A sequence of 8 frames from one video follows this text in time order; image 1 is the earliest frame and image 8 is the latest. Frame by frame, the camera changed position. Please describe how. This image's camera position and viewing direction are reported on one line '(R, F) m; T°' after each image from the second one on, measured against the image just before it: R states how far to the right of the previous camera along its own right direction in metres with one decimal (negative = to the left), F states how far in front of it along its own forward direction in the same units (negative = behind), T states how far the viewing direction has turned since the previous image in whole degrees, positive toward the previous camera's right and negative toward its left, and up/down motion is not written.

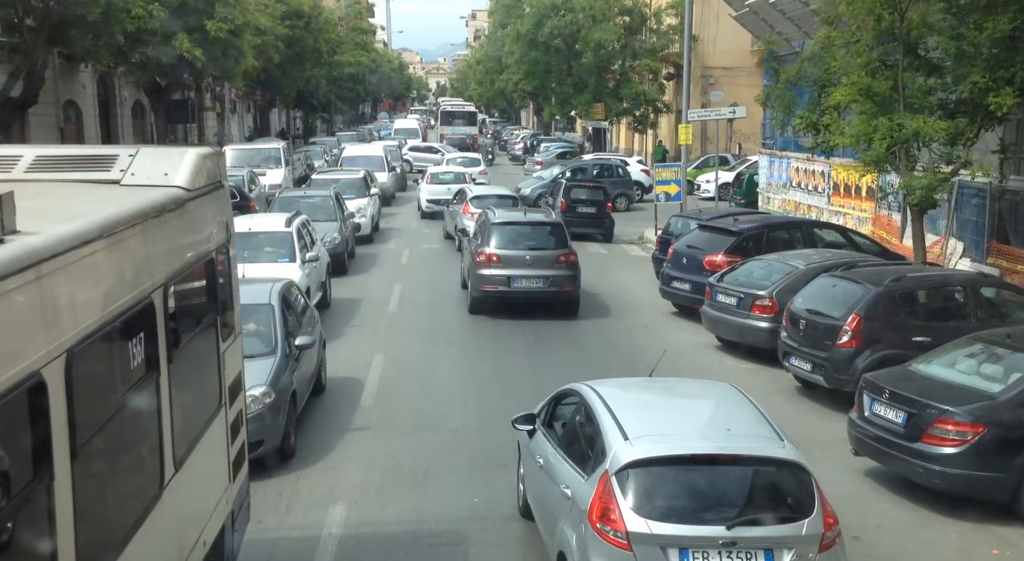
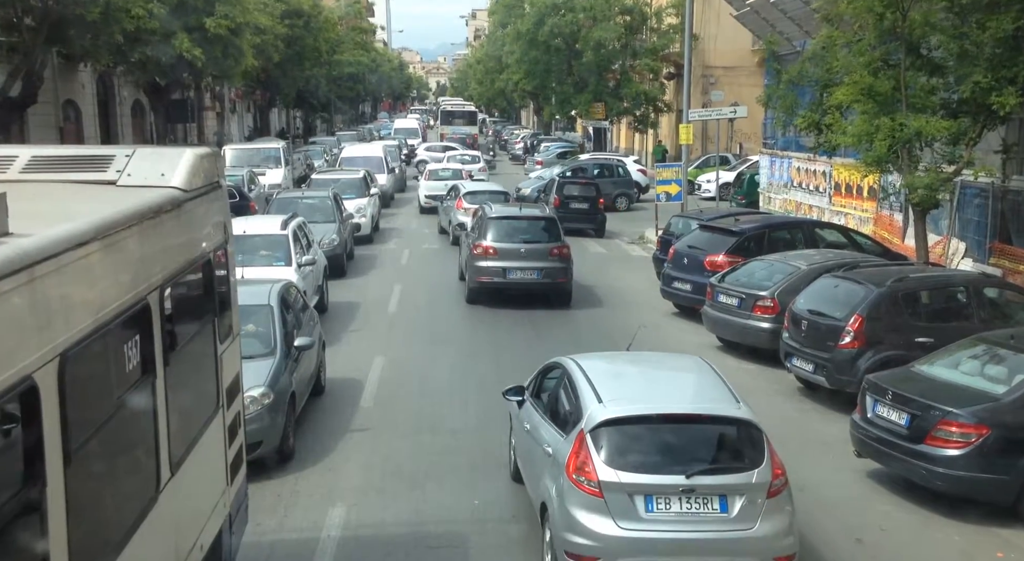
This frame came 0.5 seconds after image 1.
(0.0, +0.1) m; 0°
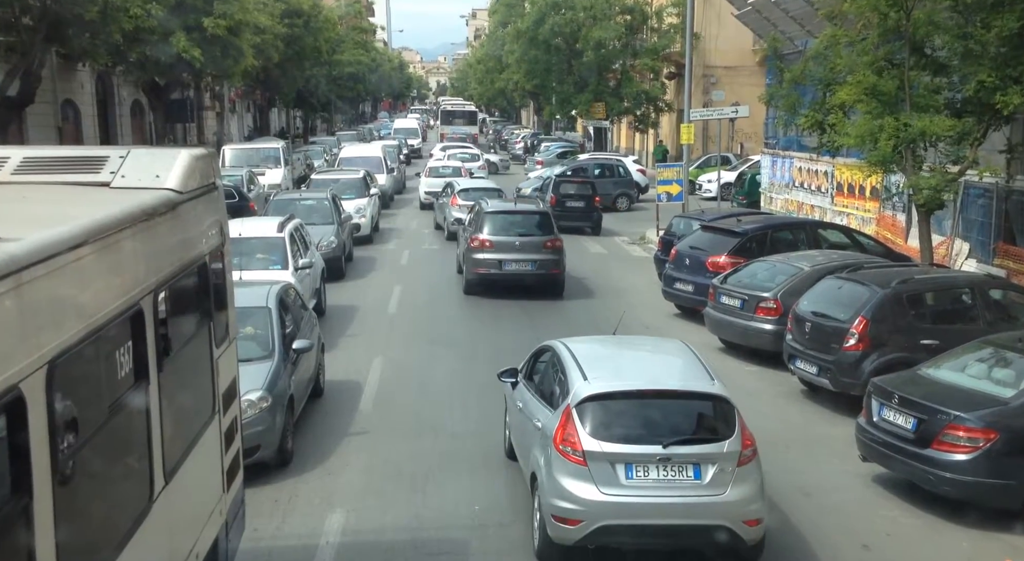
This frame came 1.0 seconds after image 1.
(0.0, +0.1) m; 0°
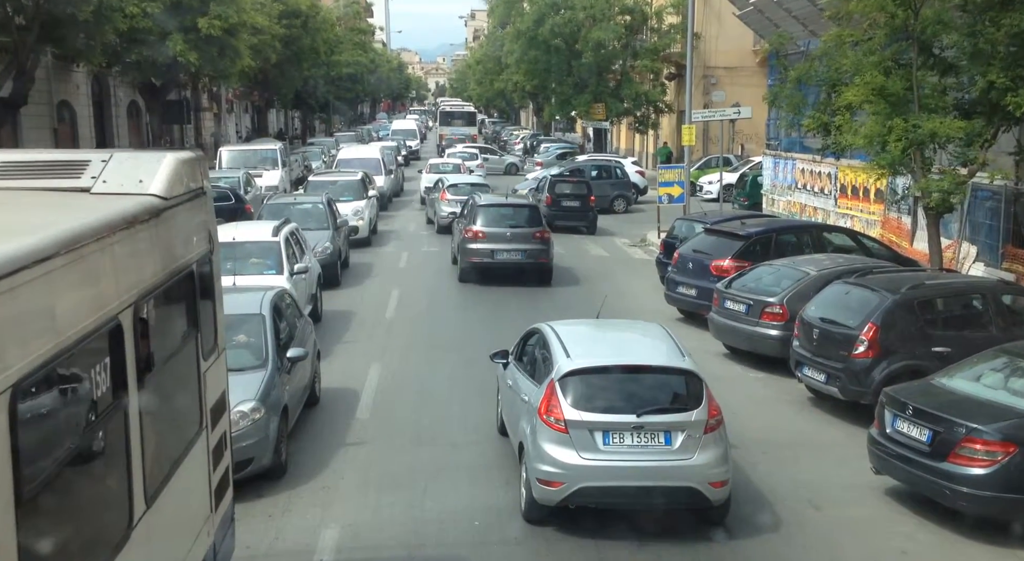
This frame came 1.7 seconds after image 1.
(0.0, +0.3) m; 0°
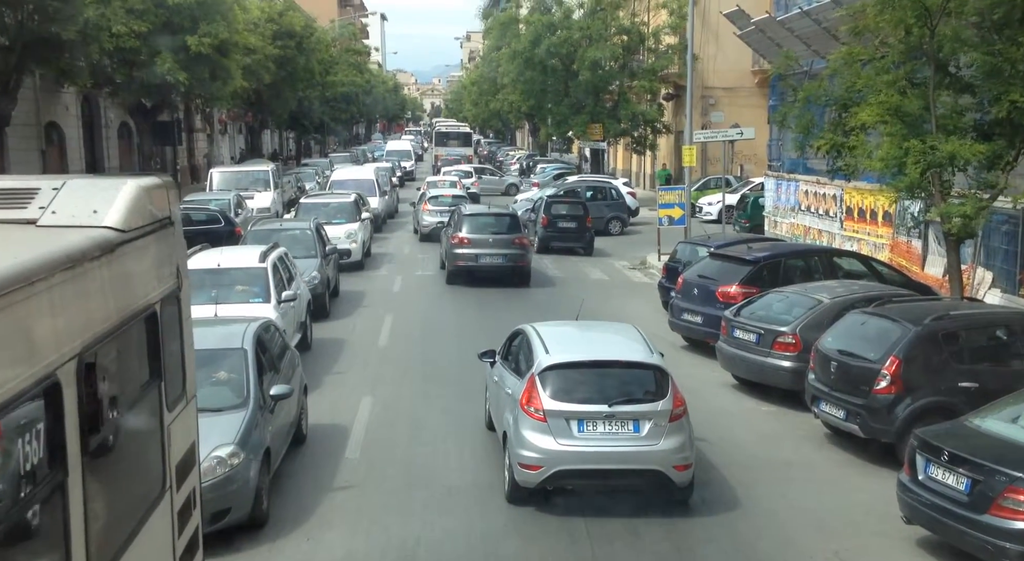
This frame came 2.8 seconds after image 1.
(0.0, +0.7) m; 0°
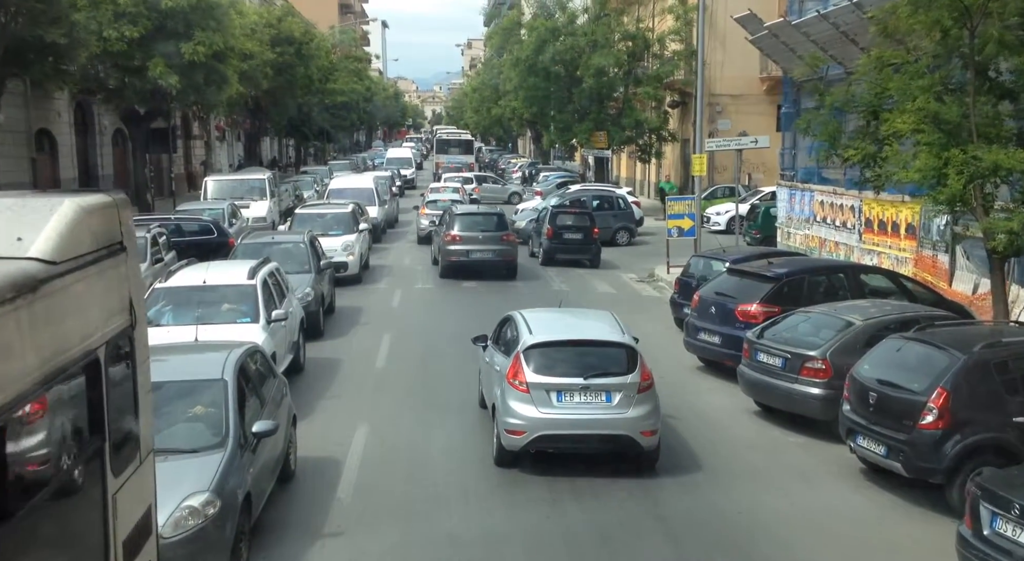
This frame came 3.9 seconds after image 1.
(-0.1, +0.9) m; 0°
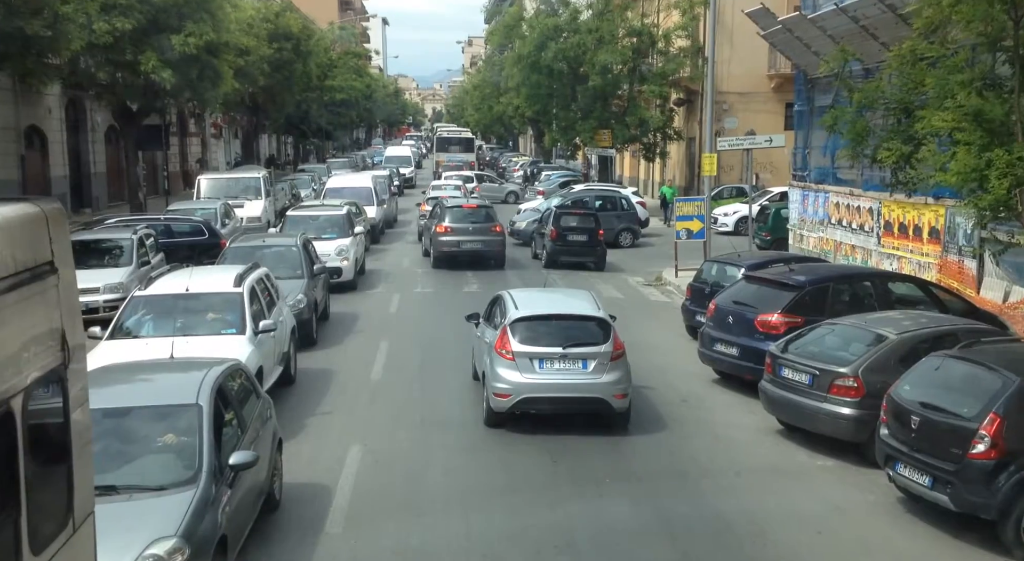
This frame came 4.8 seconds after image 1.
(-0.1, +0.9) m; 0°
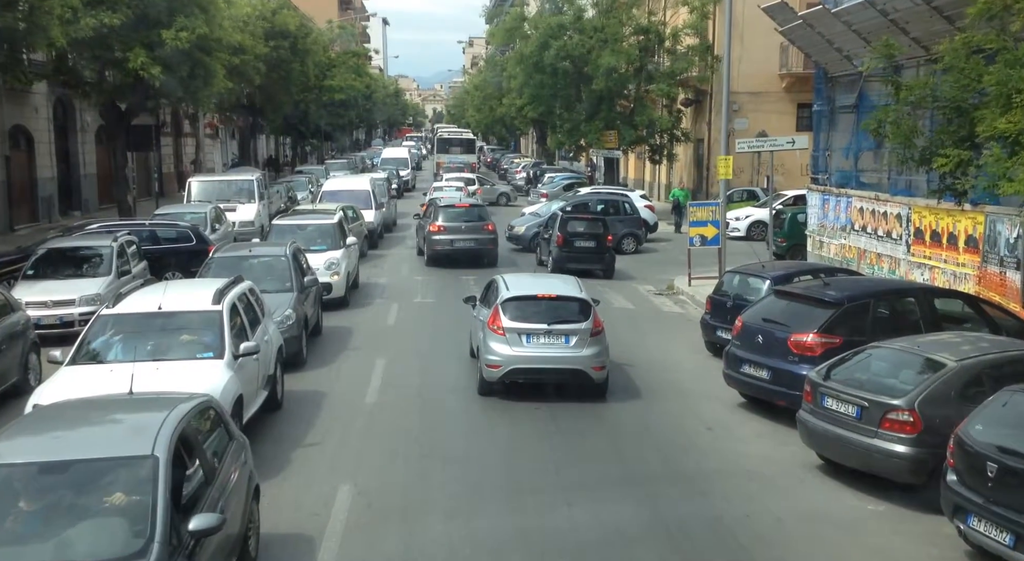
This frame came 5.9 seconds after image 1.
(-0.1, +1.2) m; 0°
